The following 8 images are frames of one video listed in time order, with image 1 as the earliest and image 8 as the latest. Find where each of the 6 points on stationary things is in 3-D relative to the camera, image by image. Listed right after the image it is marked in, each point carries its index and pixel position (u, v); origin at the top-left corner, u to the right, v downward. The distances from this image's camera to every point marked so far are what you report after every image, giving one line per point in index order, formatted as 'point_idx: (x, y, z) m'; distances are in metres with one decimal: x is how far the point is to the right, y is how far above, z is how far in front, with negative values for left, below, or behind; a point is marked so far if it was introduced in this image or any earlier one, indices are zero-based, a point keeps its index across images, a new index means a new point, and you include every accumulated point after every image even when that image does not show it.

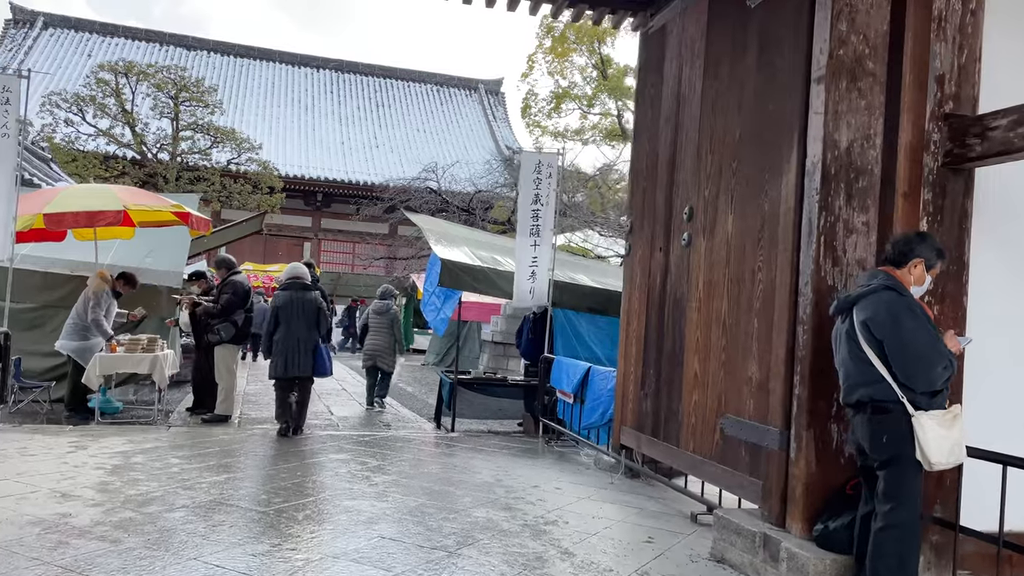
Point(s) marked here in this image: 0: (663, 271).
0: (+0.9, +0.1, +4.5) m
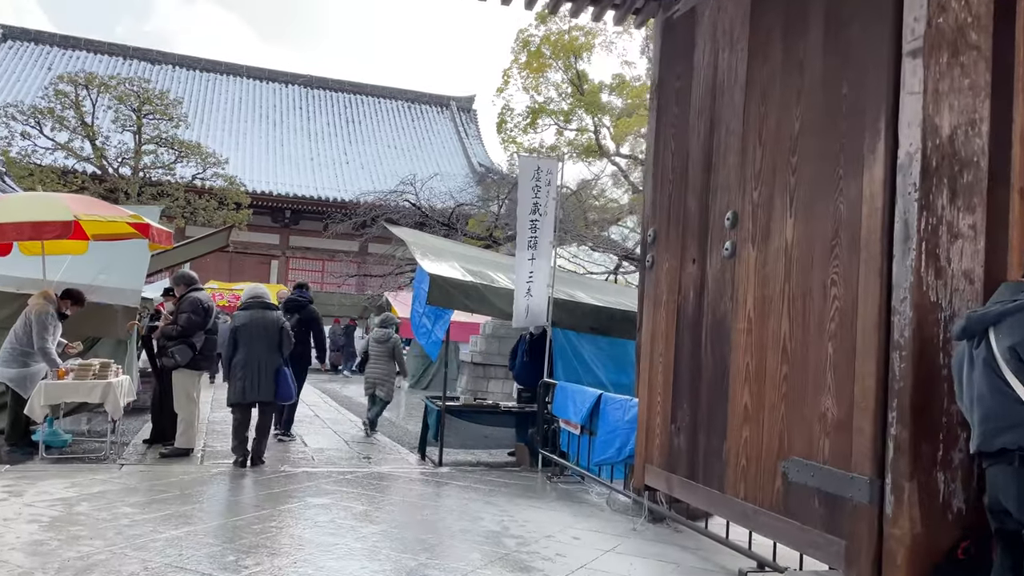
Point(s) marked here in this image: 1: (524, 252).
0: (+0.9, 0.0, +3.9) m
1: (+0.2, +0.3, +6.6) m
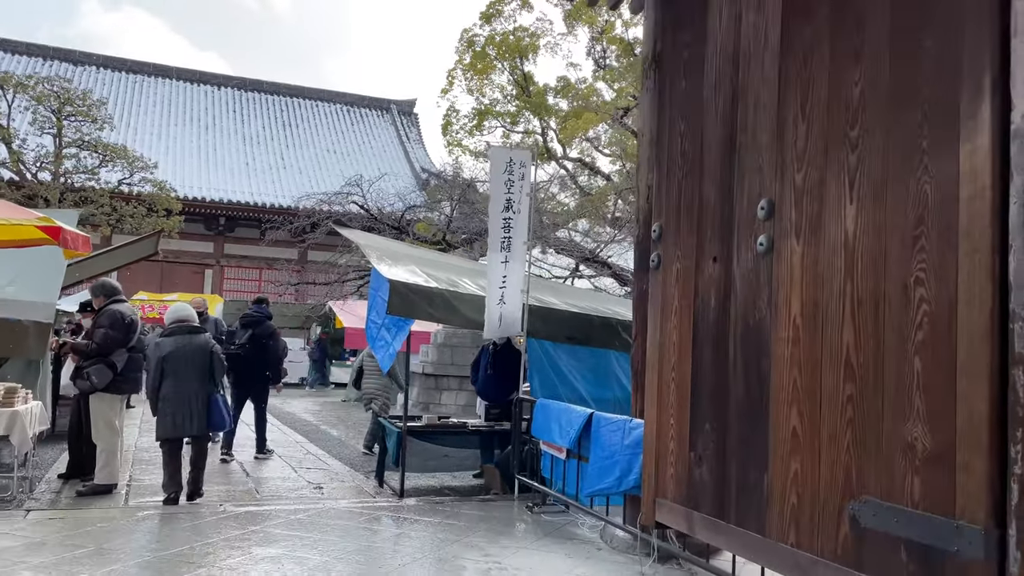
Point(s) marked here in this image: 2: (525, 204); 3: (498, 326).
0: (+0.9, 0.0, +3.3) m
1: (-0.1, +0.3, +5.9) m
2: (+0.2, +0.6, +6.1) m
3: (-0.1, -0.3, +5.8) m
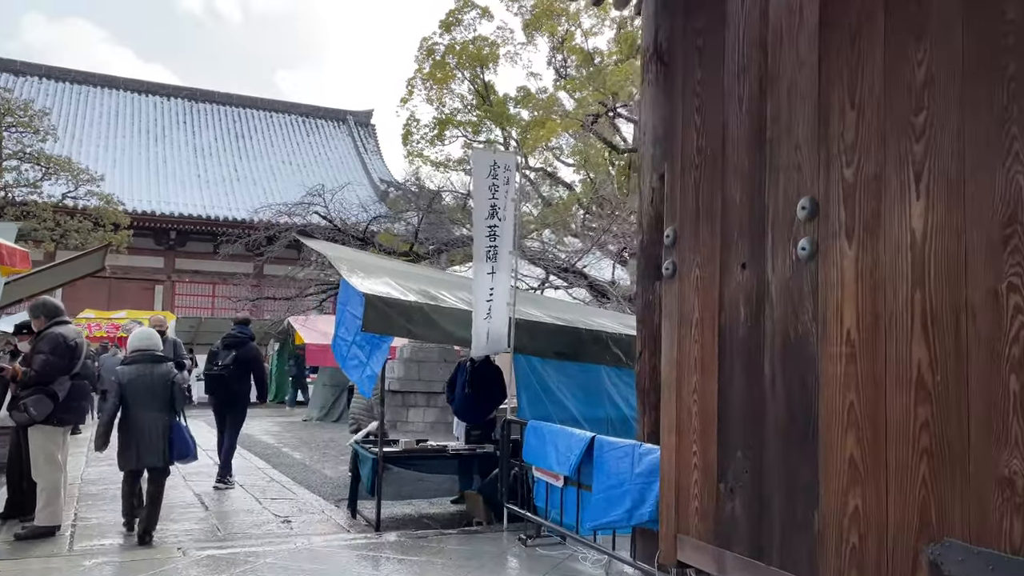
0: (+0.9, 0.0, +2.9) m
1: (-0.2, +0.2, +5.5) m
2: (0.0, +0.6, +5.7) m
3: (-0.2, -0.4, +5.4) m
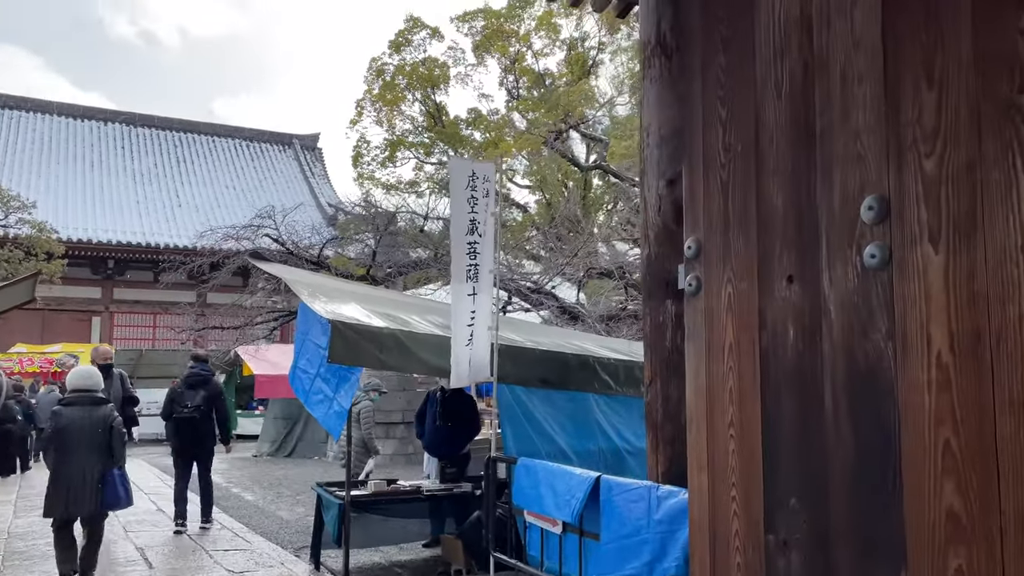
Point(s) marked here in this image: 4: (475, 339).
0: (+0.9, -0.1, +2.5) m
1: (-0.3, 0.0, +5.0) m
2: (-0.1, +0.4, +5.3) m
3: (-0.3, -0.5, +4.9) m
4: (-0.2, -0.3, +4.9) m
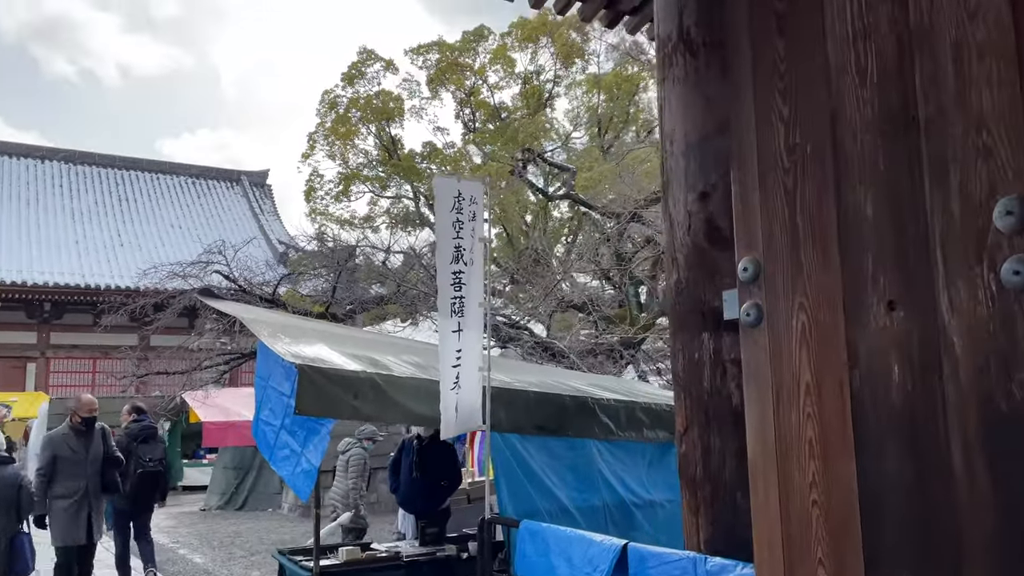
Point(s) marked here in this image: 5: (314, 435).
0: (+1.0, -0.2, +2.0) m
1: (-0.4, -0.2, +4.5) m
2: (-0.2, +0.2, +4.7) m
3: (-0.3, -0.7, +4.3) m
4: (-0.3, -0.5, +4.4) m
5: (-1.3, -1.0, +5.3) m
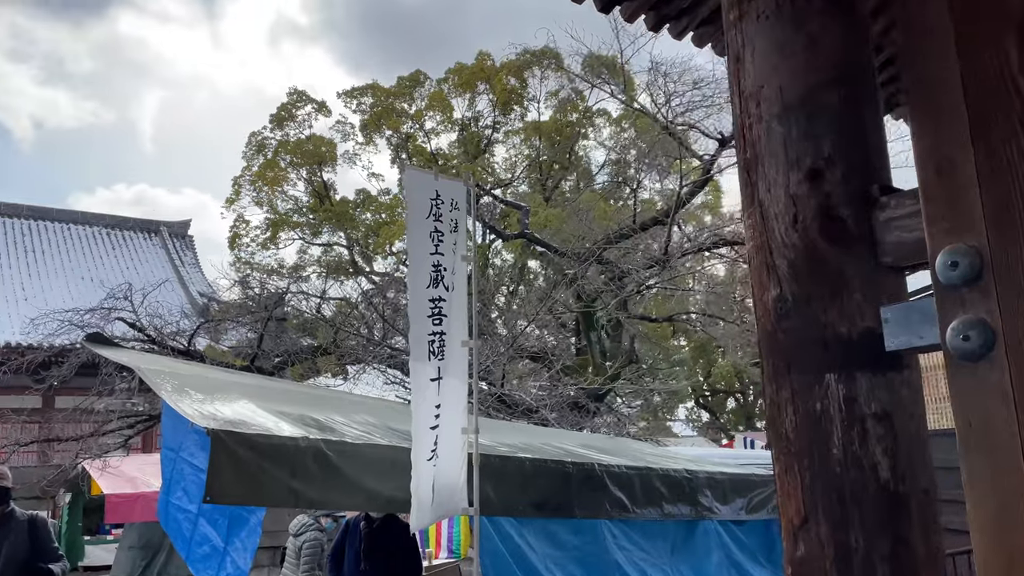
0: (+1.2, -0.1, +1.1) m
1: (-0.4, -0.3, +3.4) m
2: (-0.3, 0.0, +3.7) m
3: (-0.3, -0.9, +3.2) m
4: (-0.3, -0.7, +3.3) m
5: (-1.4, -1.2, +4.1) m
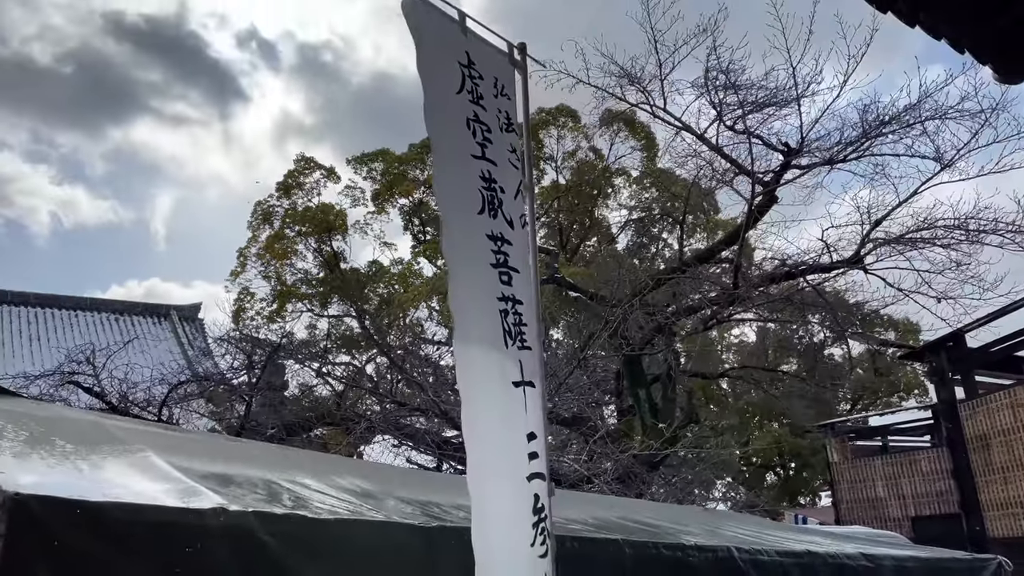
0: (+1.3, +0.2, -0.3) m
1: (-0.2, -0.2, +2.0) m
2: (-0.1, +0.1, +2.3) m
3: (-0.1, -0.7, +1.7) m
4: (-0.1, -0.6, +1.8) m
5: (-1.2, -1.2, +2.6) m
